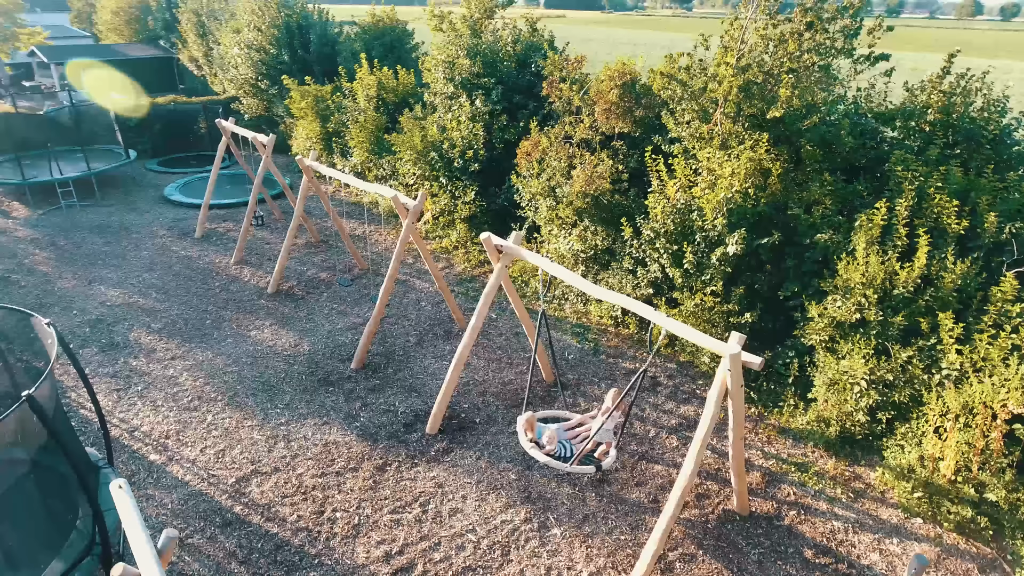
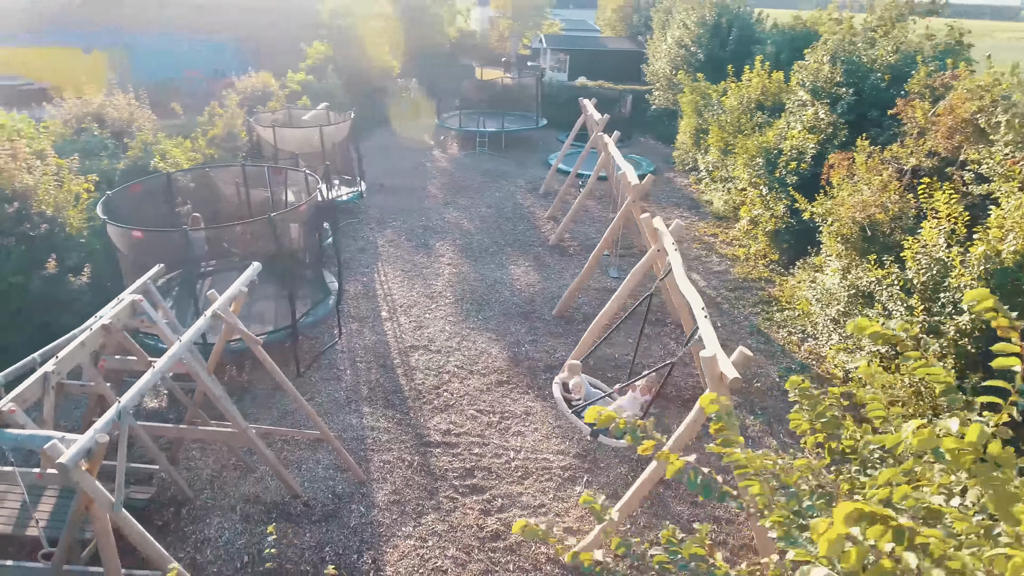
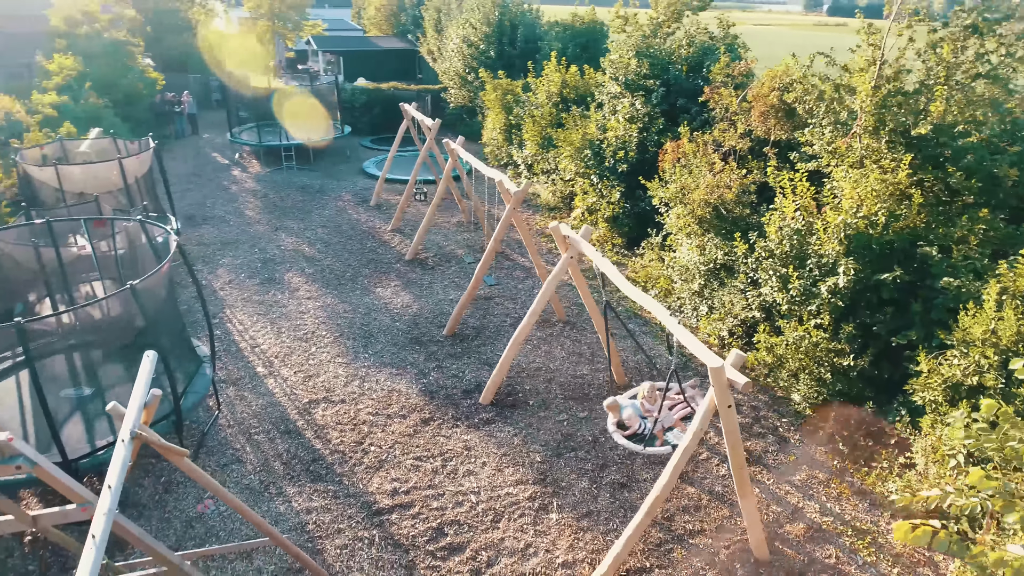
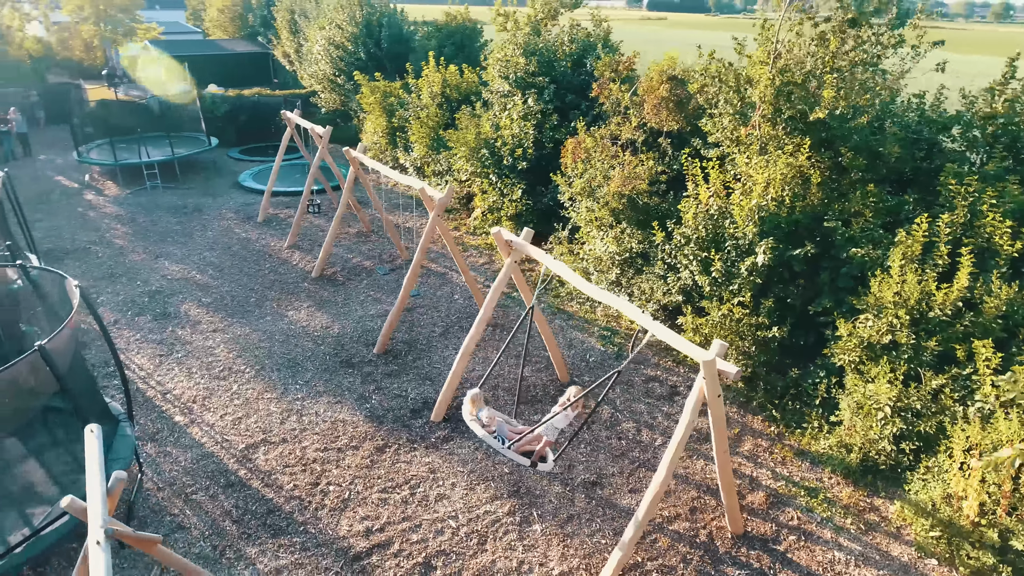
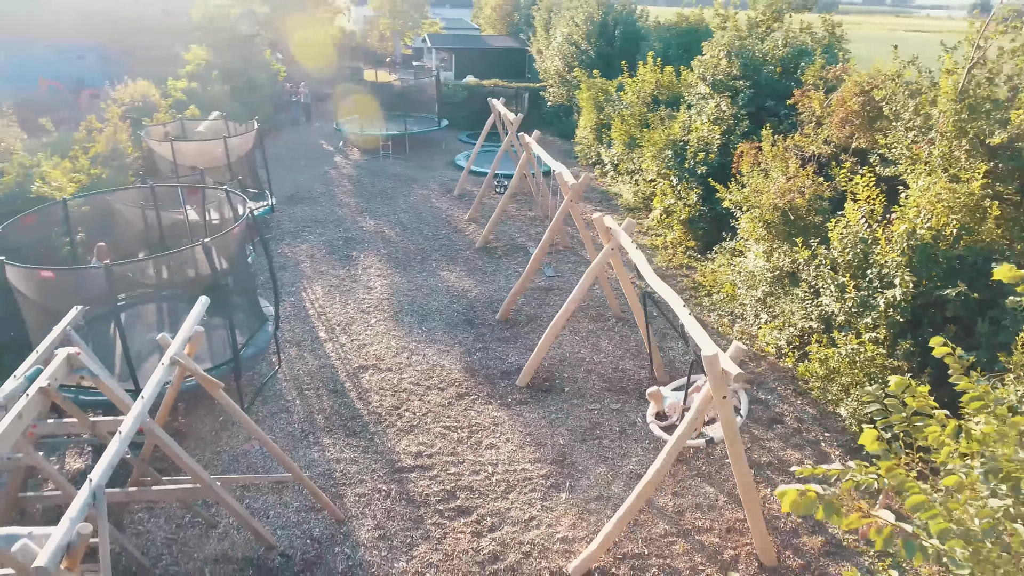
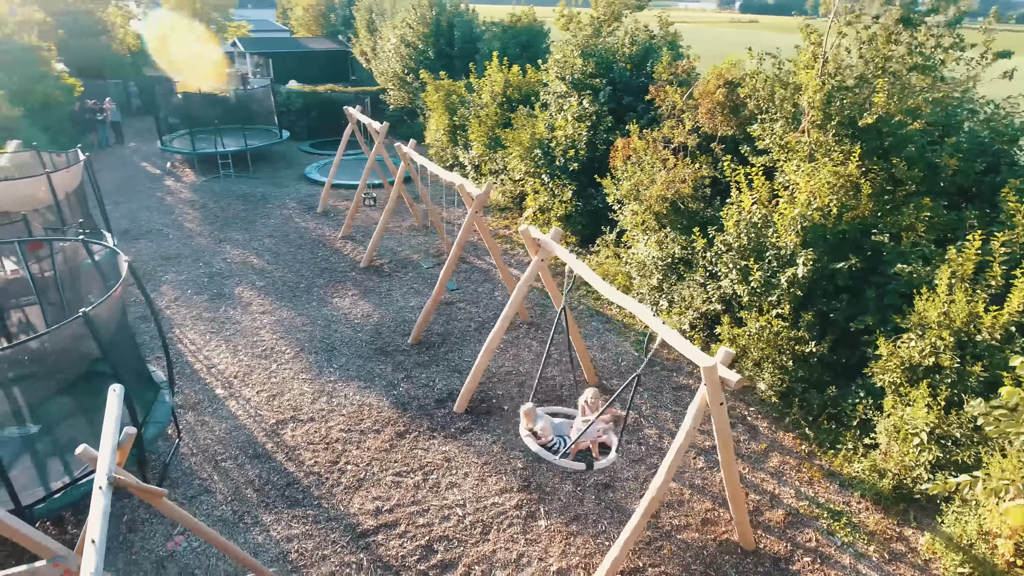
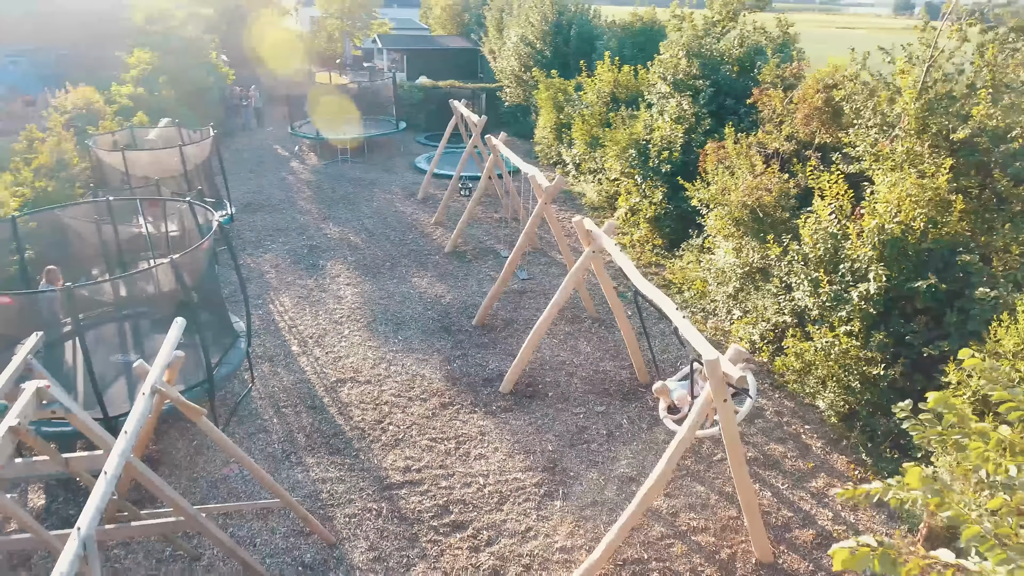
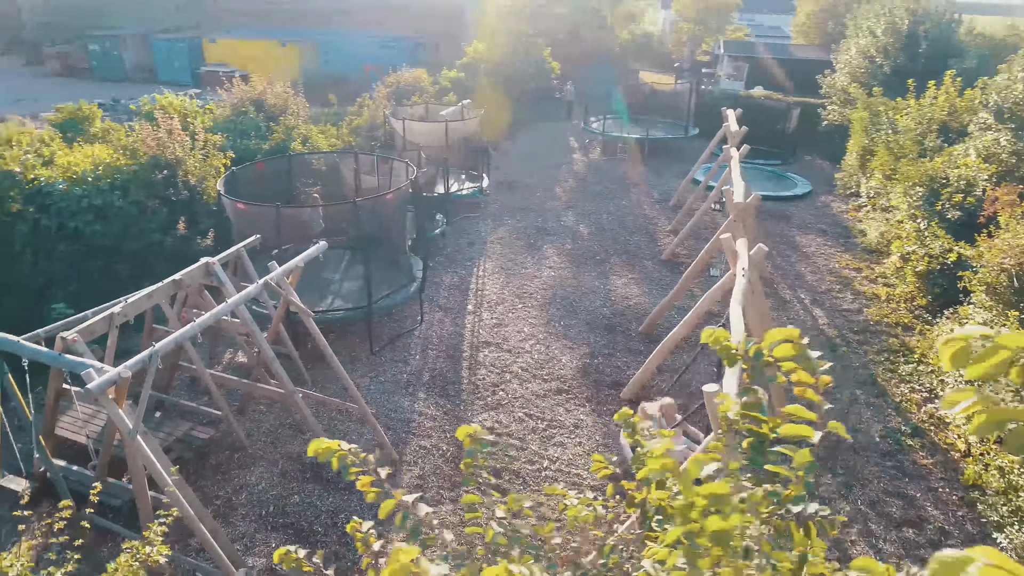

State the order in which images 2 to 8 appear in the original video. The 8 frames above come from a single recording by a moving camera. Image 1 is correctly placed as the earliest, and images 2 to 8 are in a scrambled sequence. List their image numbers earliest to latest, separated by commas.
4, 6, 3, 7, 5, 2, 8
